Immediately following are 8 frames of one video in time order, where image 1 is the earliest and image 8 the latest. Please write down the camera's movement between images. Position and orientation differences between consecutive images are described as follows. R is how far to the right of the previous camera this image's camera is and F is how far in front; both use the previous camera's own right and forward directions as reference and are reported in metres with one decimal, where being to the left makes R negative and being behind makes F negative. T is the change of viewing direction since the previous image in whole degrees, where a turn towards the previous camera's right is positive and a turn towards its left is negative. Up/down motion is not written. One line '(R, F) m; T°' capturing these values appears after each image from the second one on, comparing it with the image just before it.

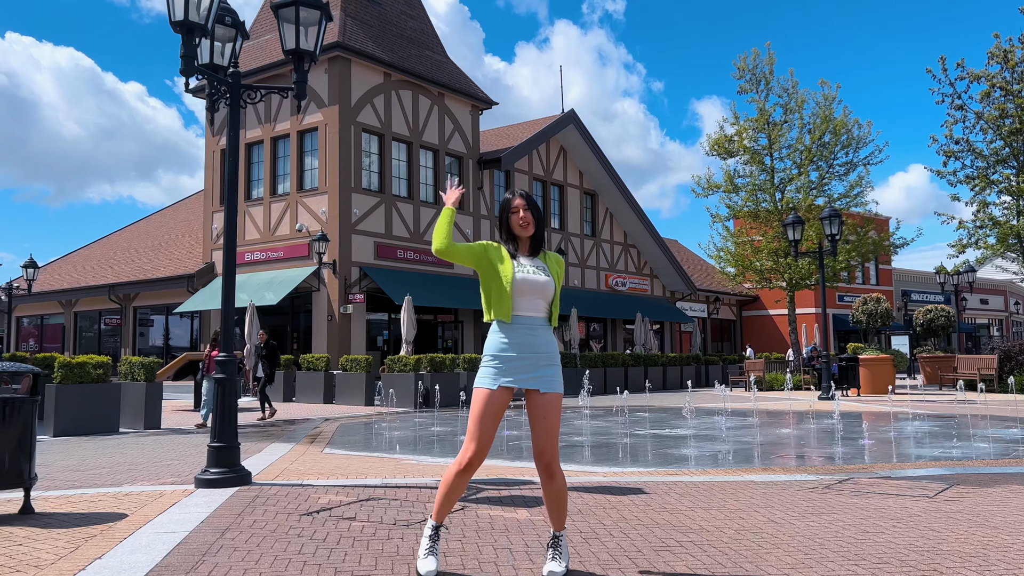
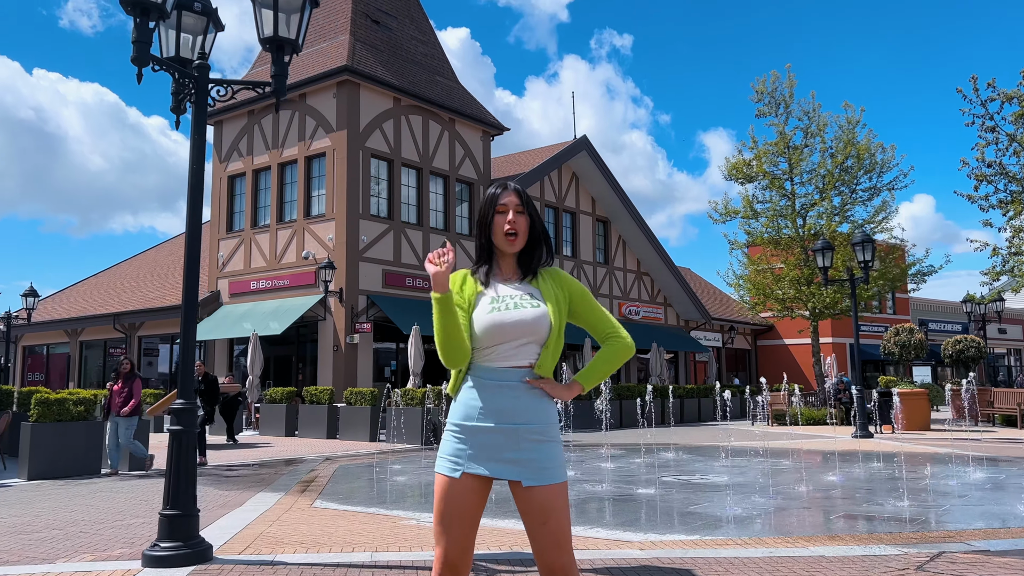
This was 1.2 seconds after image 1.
(0.0, +0.9) m; -1°
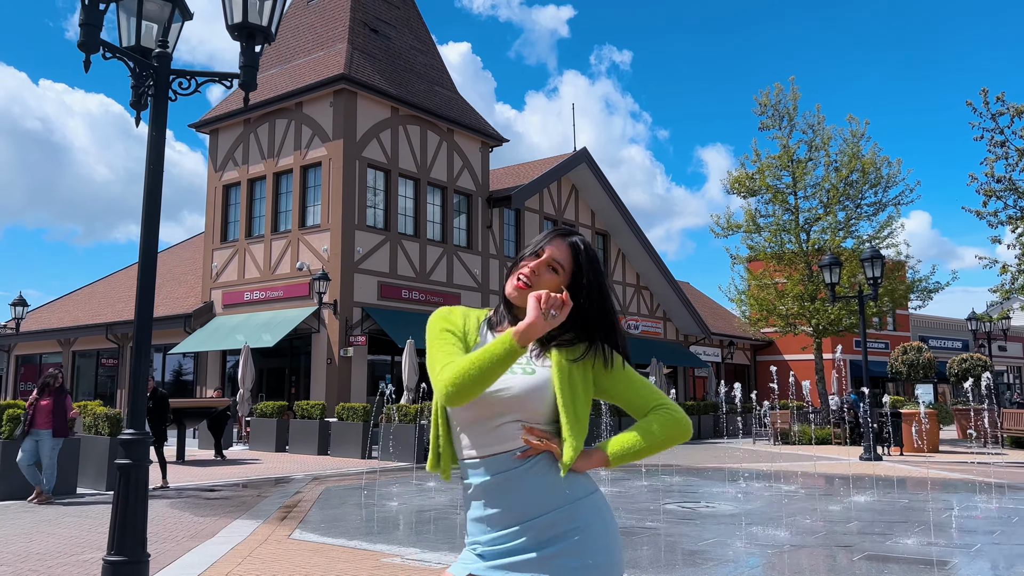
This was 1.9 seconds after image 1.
(0.0, +0.5) m; 0°
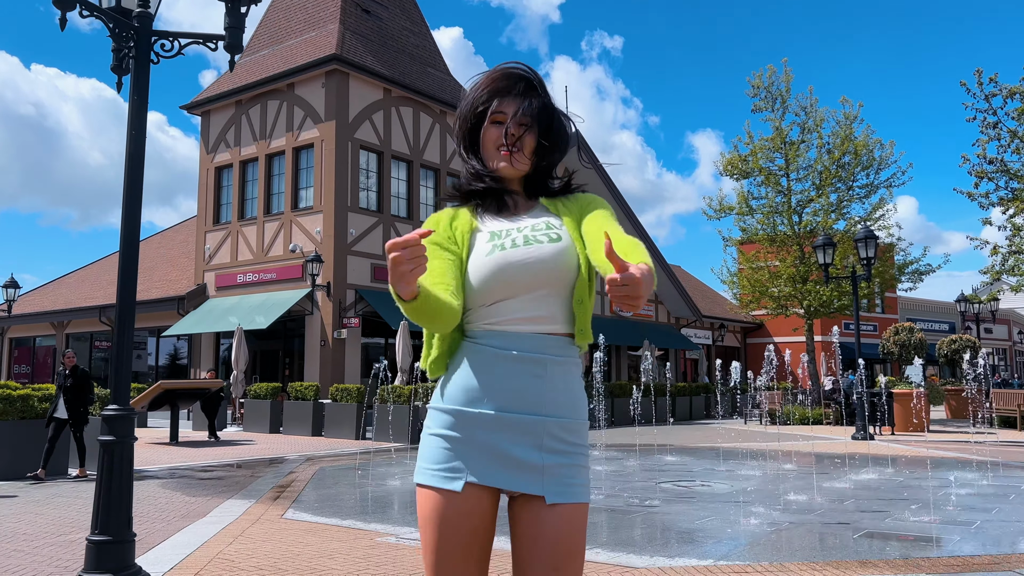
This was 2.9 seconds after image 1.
(0.0, 0.0) m; 0°
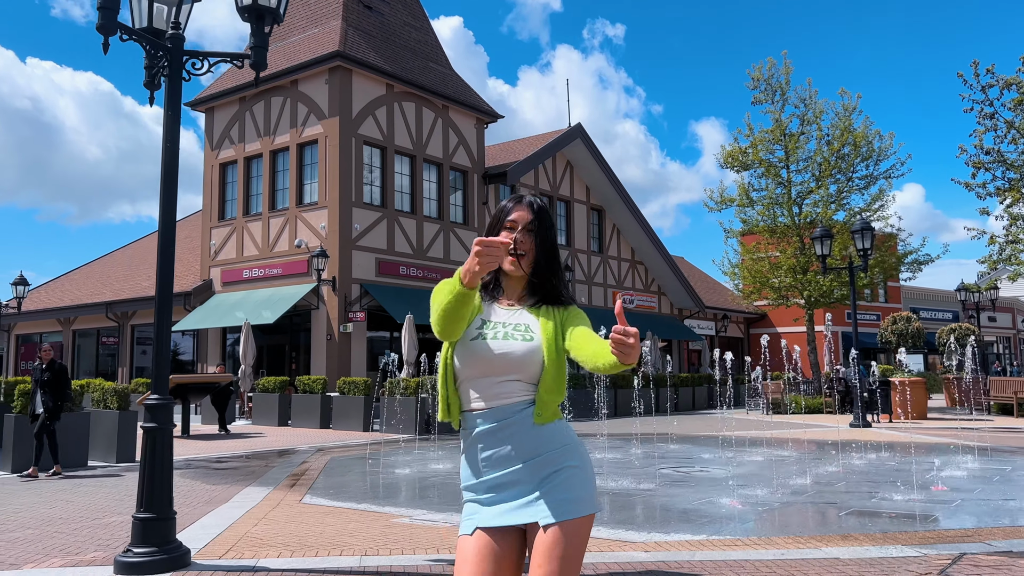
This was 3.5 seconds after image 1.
(0.0, -0.3) m; 0°
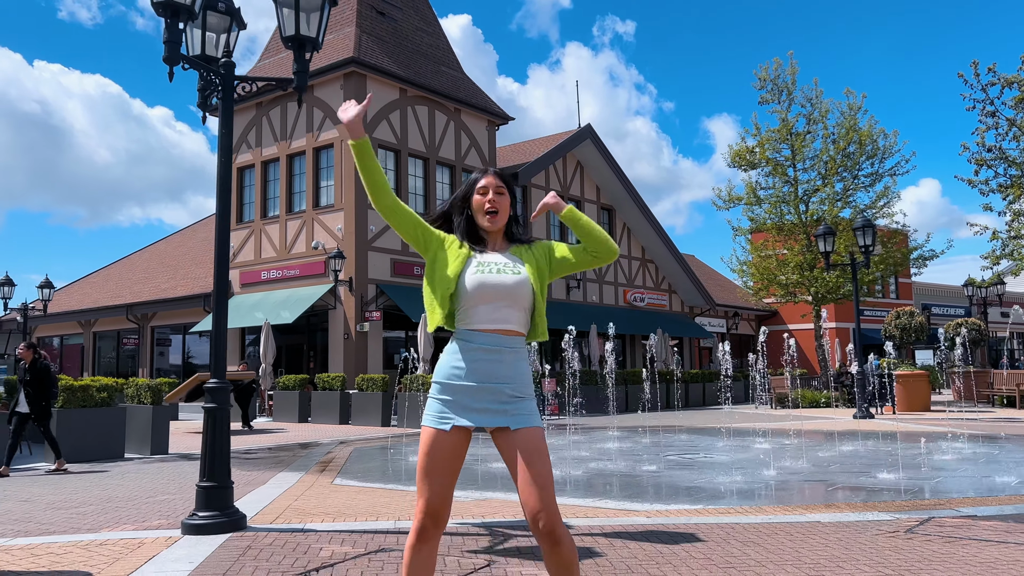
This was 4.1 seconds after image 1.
(0.0, -0.5) m; -1°
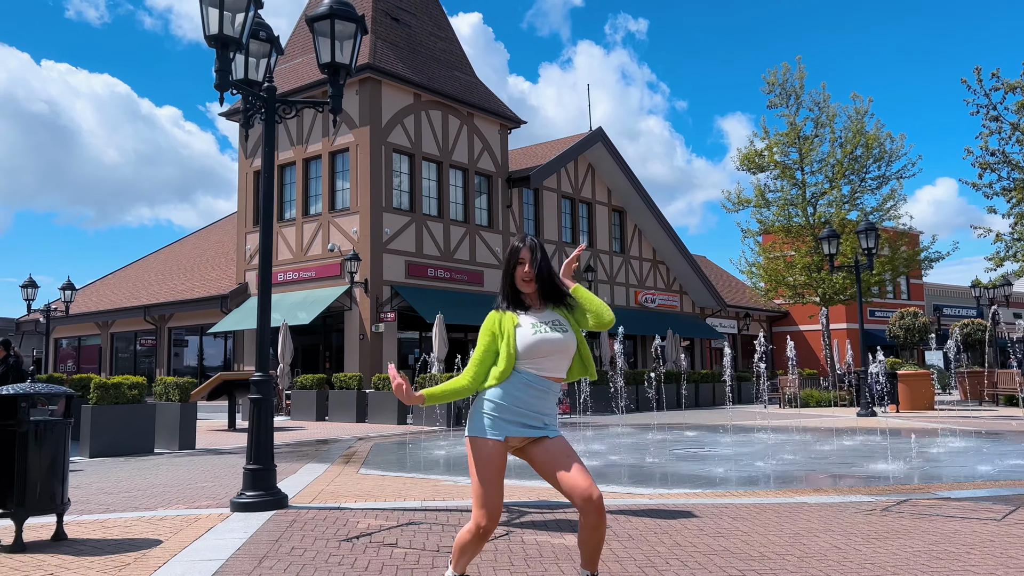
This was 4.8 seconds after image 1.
(0.0, -0.5) m; -1°
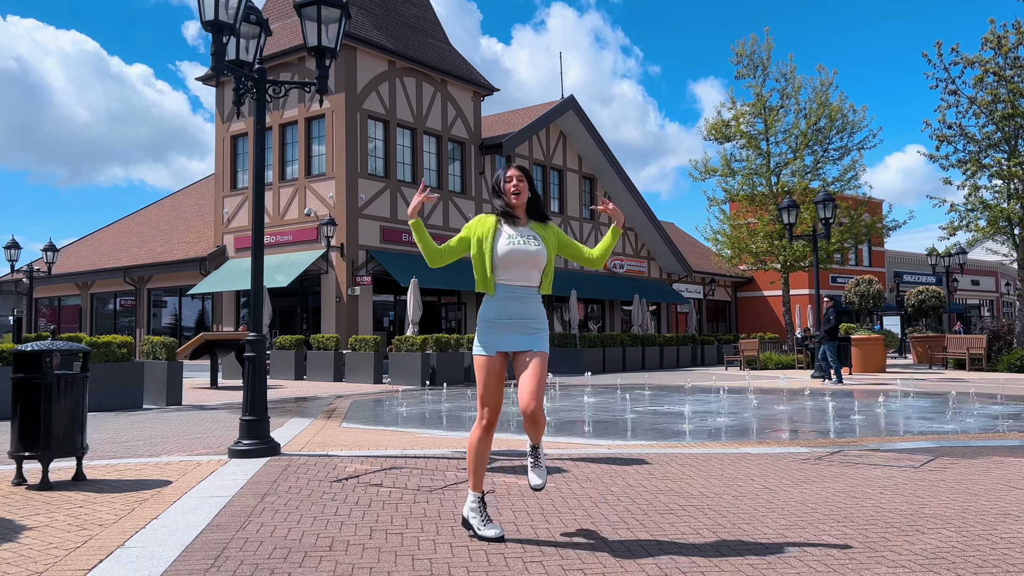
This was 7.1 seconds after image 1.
(0.0, -0.4) m; +2°
